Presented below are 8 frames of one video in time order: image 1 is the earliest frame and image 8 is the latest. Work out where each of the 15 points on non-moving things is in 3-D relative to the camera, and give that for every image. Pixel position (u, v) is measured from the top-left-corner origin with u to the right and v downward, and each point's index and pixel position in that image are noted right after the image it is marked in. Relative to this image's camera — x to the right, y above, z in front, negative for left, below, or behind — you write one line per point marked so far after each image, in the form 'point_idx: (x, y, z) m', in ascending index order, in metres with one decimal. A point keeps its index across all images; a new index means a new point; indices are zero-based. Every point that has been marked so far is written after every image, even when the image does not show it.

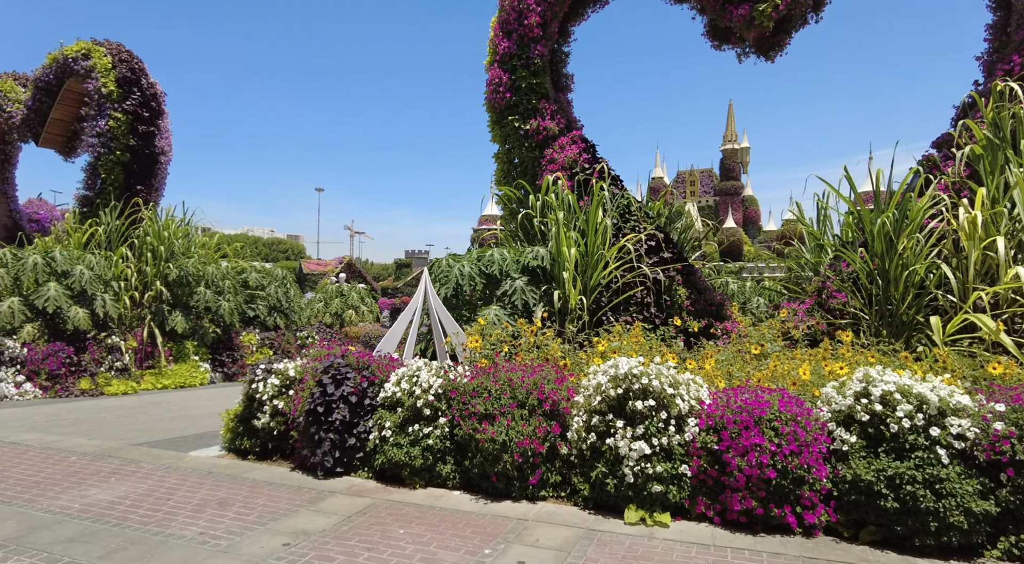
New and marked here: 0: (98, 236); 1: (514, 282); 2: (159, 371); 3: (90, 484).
0: (-7.9, +0.9, +11.7) m
1: (0.0, 0.0, +7.1) m
2: (-6.5, -1.6, +11.2) m
3: (-3.2, -1.5, +4.7) m
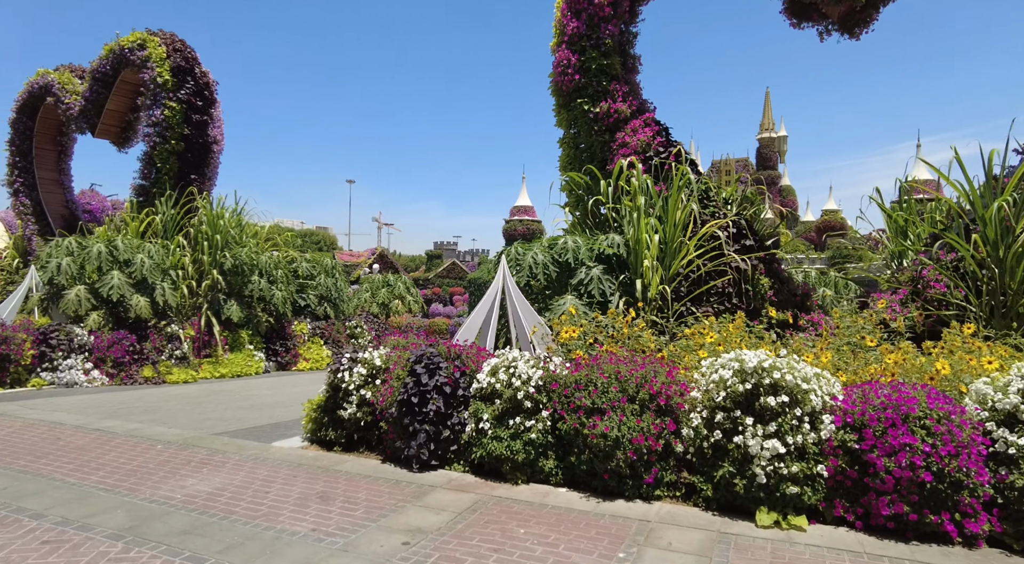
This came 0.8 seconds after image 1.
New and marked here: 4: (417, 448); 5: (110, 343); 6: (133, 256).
0: (-6.9, +1.1, +11.7) m
1: (+0.9, +0.1, +6.8) m
2: (-5.4, -1.4, +11.3) m
3: (-2.4, -1.4, +4.6) m
4: (-0.7, -1.3, +4.6) m
5: (-6.4, -1.0, +9.7) m
6: (-6.4, +0.4, +10.3) m
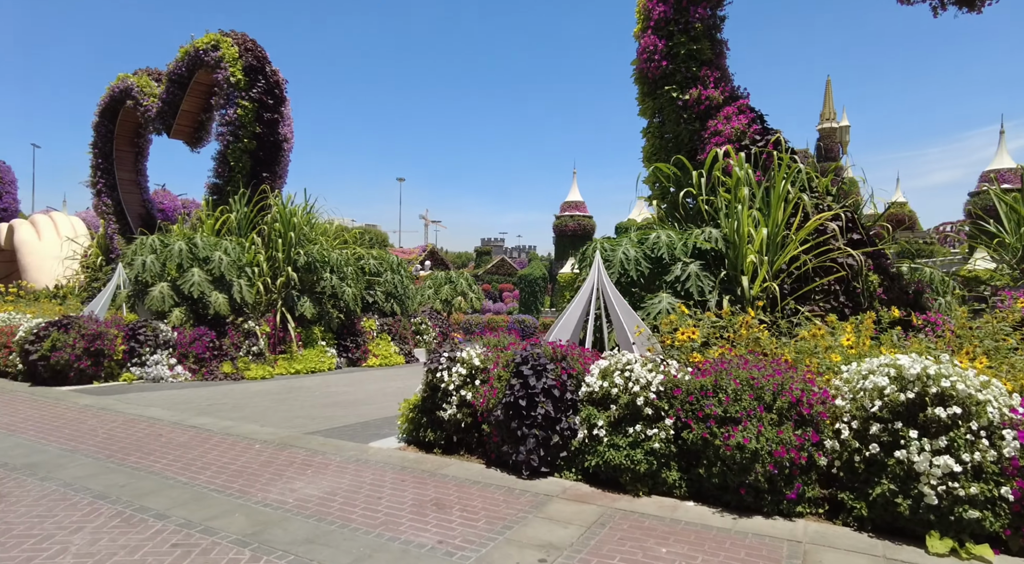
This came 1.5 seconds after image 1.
0: (-5.5, +1.2, +11.9) m
1: (+1.9, +0.2, +6.5) m
2: (-4.1, -1.4, +11.4) m
3: (-1.6, -1.4, +4.5) m
4: (+0.1, -1.2, +4.4) m
5: (-5.2, -0.9, +9.9) m
6: (-5.2, +0.5, +10.5) m
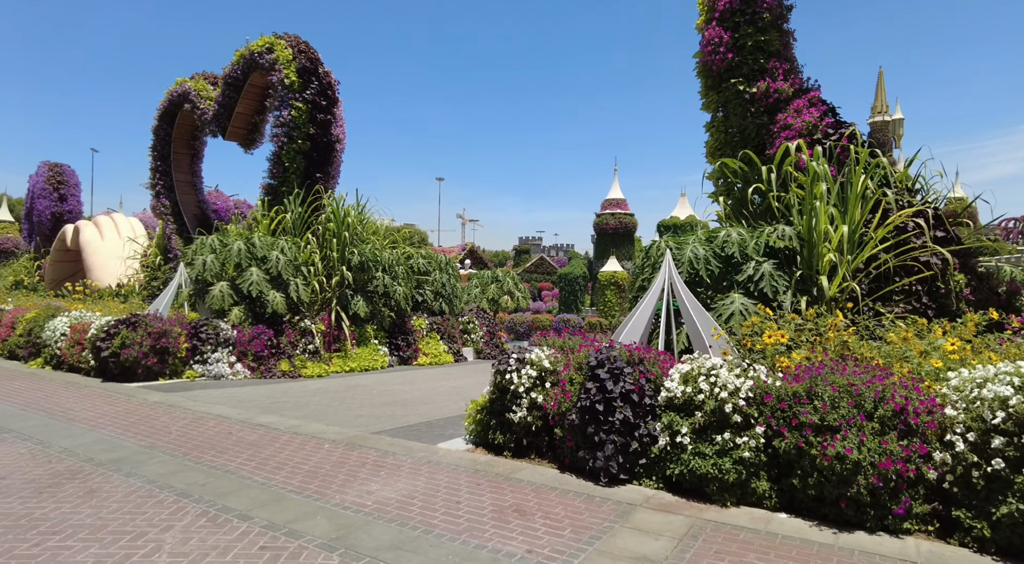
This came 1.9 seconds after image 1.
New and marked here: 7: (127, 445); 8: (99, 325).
0: (-4.5, +1.2, +12.1) m
1: (+2.5, +0.2, +6.2) m
2: (-3.1, -1.4, +11.5) m
3: (-1.1, -1.4, +4.4) m
4: (+0.6, -1.2, +4.2) m
5: (-4.3, -0.9, +10.1) m
6: (-4.2, +0.5, +10.7) m
7: (-3.3, -1.4, +5.2) m
8: (-6.3, -0.7, +9.4) m
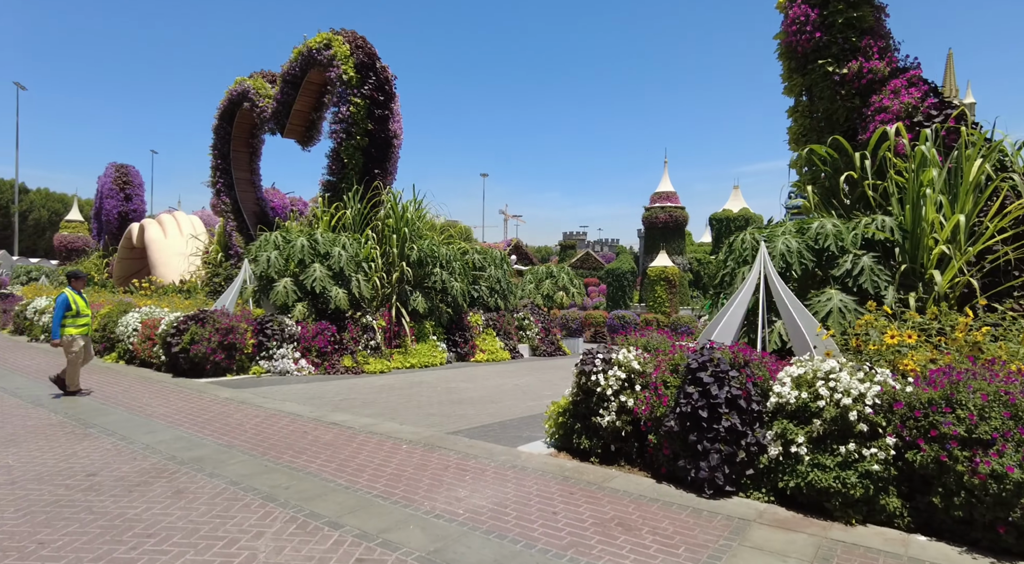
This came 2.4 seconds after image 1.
0: (-3.3, +1.3, +12.1) m
1: (+3.3, +0.2, +5.8) m
2: (-2.0, -1.3, +11.4) m
3: (-0.4, -1.4, +4.2) m
4: (+1.3, -1.2, +3.9) m
5: (-3.3, -0.8, +10.1) m
6: (-3.2, +0.6, +10.7) m
7: (-2.6, -1.4, +5.2) m
8: (-5.4, -0.6, +9.5) m
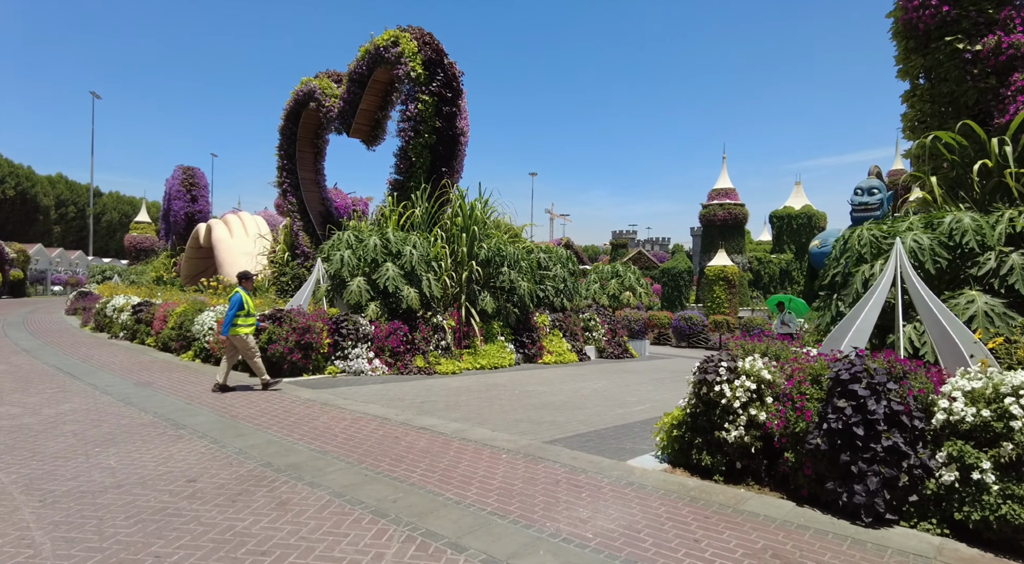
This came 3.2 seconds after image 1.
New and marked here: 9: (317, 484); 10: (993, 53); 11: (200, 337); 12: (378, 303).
0: (-1.9, +1.3, +12.0) m
1: (+4.2, +0.2, +5.1) m
2: (-0.7, -1.3, +11.1) m
3: (+0.4, -1.4, +3.9) m
4: (+2.0, -1.2, +3.5) m
5: (-2.0, -0.8, +9.9) m
6: (-1.9, +0.6, +10.5) m
7: (-1.7, -1.4, +5.0) m
8: (-4.2, -0.6, +9.6) m
9: (-1.3, -1.4, +4.1) m
10: (+4.8, +2.3, +6.1) m
11: (-5.4, -1.0, +10.6) m
12: (-2.3, -0.4, +10.4) m
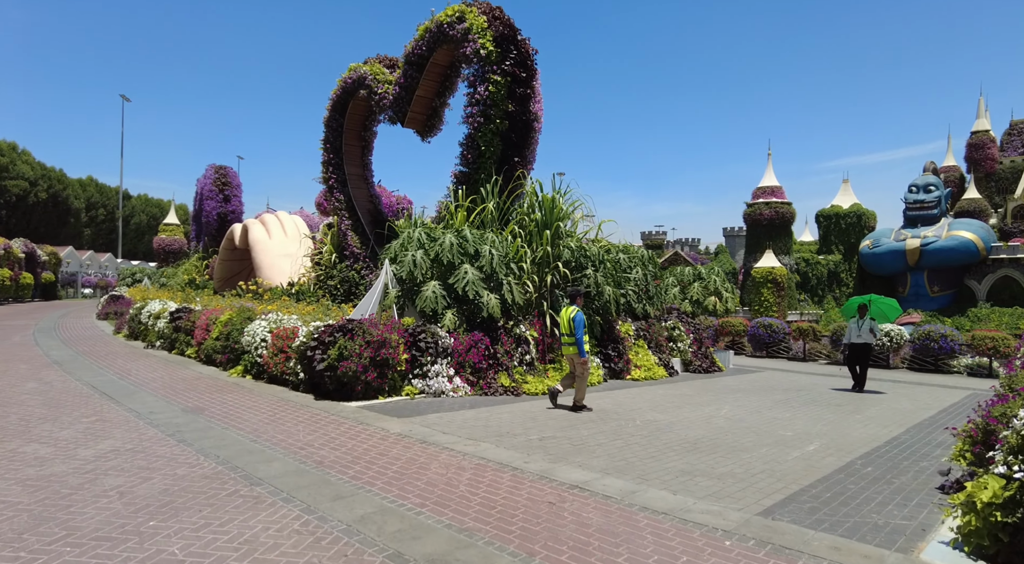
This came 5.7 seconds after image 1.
0: (-0.4, +1.2, +10.5) m
1: (+5.4, +0.2, +3.5) m
2: (+0.8, -1.3, +9.7) m
3: (+1.6, -1.4, +2.4) m
4: (+3.2, -1.3, +1.9) m
5: (-0.6, -0.9, +8.5) m
6: (-0.5, +0.5, +9.1) m
7: (-0.5, -1.4, +3.6) m
8: (-2.7, -0.7, +8.2) m
9: (-0.1, -1.4, +2.7) m
10: (+6.1, +2.2, +4.5) m
11: (-4.0, -1.0, +9.3) m
12: (-0.9, -0.4, +9.0) m
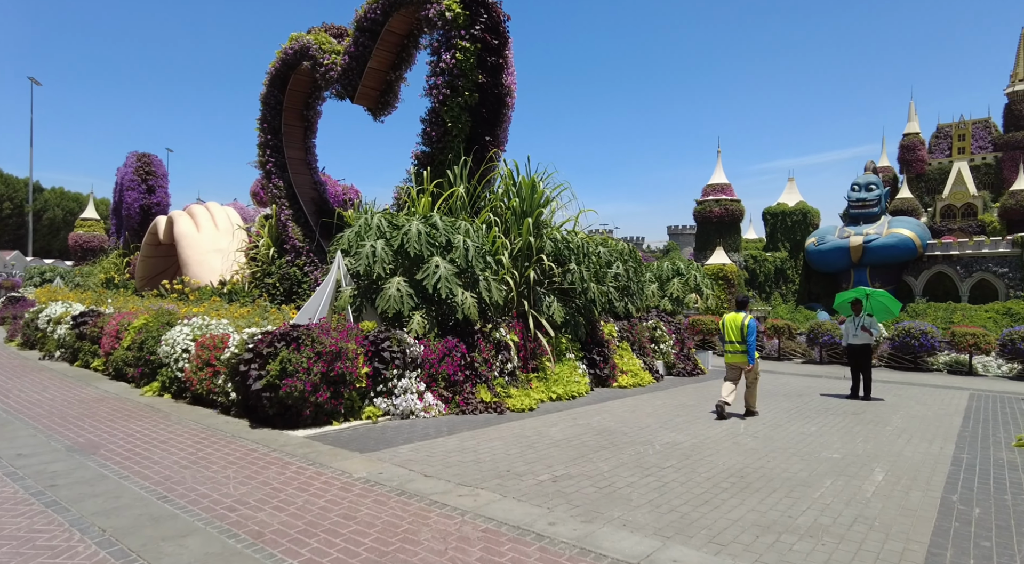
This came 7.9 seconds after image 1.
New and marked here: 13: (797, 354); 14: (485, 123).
0: (-0.9, +1.2, +9.1) m
1: (+5.6, +0.2, +2.7) m
2: (+0.5, -1.3, +8.4) m
3: (+1.9, -1.4, +1.2) m
4: (+3.6, -1.2, +0.8) m
5: (-0.8, -0.9, +7.1) m
6: (-0.7, +0.6, +7.7) m
7: (-0.2, -1.4, +2.2) m
8: (-2.9, -0.6, +6.6) m
9: (+0.2, -1.4, +1.3) m
10: (+6.2, +2.3, +3.7) m
11: (-4.3, -1.0, +7.6) m
12: (-1.1, -0.4, +7.5) m
13: (+7.3, -1.8, +15.6) m
14: (-0.5, +2.7, +10.2) m
